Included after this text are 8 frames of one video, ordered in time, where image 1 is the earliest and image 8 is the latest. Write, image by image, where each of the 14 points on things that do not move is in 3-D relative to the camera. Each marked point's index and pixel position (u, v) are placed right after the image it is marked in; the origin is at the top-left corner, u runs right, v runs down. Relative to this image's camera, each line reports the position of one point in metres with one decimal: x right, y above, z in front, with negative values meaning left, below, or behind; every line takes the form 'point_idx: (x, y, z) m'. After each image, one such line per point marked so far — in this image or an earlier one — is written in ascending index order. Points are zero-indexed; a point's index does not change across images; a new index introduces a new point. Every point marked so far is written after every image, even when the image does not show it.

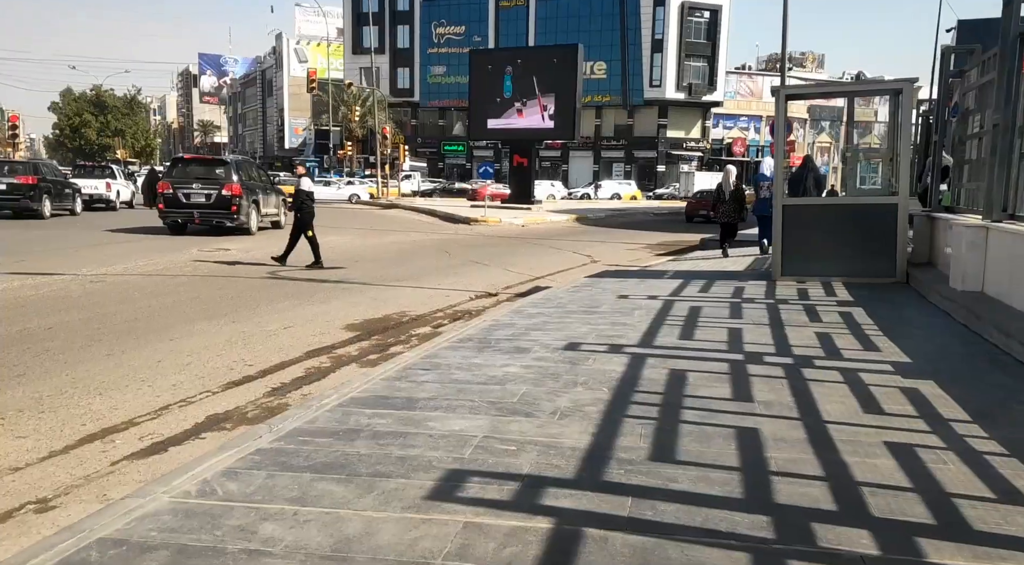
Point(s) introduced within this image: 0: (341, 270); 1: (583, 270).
0: (-2.9, +0.2, +16.0) m
1: (+1.4, +0.2, +18.0) m
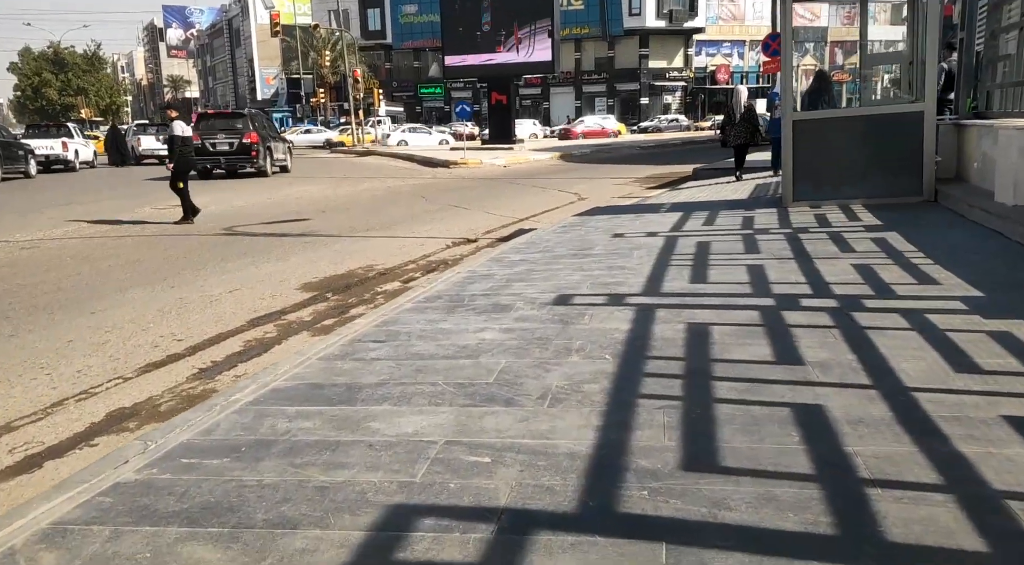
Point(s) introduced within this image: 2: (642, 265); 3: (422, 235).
0: (-3.2, +0.9, +14.6) m
1: (+1.1, +1.3, +16.7) m
2: (+1.0, +0.1, +7.1) m
3: (-1.3, +0.7, +12.9) m
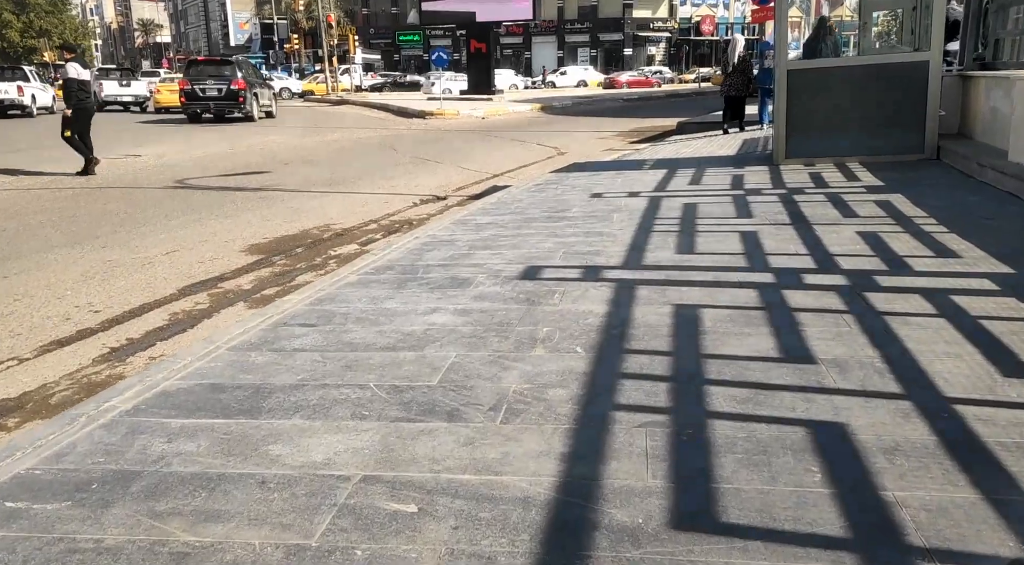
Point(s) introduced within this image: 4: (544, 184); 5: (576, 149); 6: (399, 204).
0: (-3.6, +1.6, +13.8) m
1: (+0.6, +2.1, +15.9) m
2: (+0.8, +0.3, +6.4) m
3: (-1.6, +1.2, +12.0) m
4: (+0.3, +1.1, +9.9) m
5: (+1.3, +2.8, +19.1) m
6: (-1.3, +0.9, +10.9) m
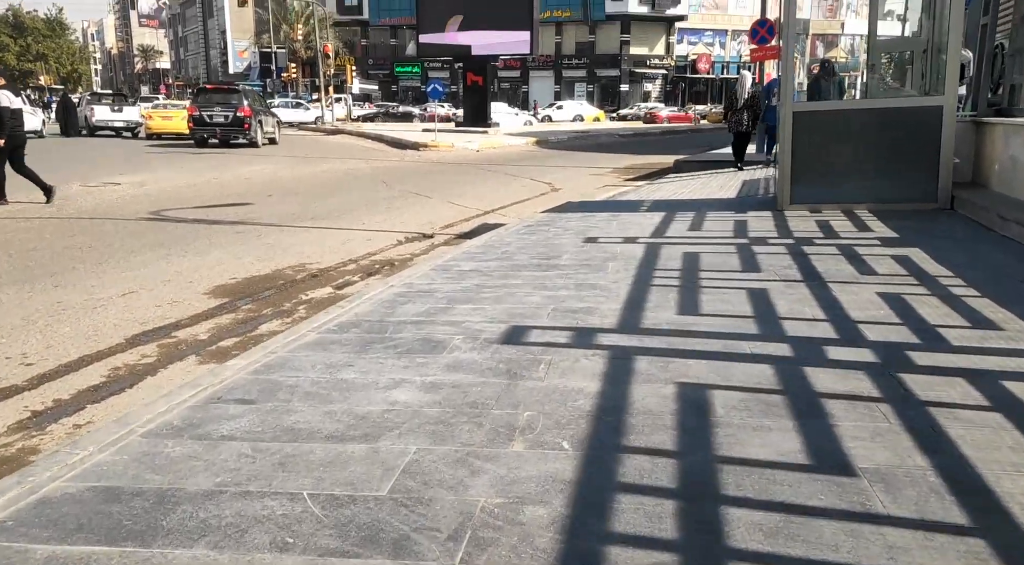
0: (-3.7, +1.1, +13.2) m
1: (+0.5, +1.4, +15.4) m
2: (+0.7, 0.0, +5.8) m
3: (-1.7, +0.7, +11.5) m
4: (+0.2, +0.6, +9.3) m
5: (+1.2, +2.0, +18.6) m
6: (-1.4, +0.5, +10.3) m
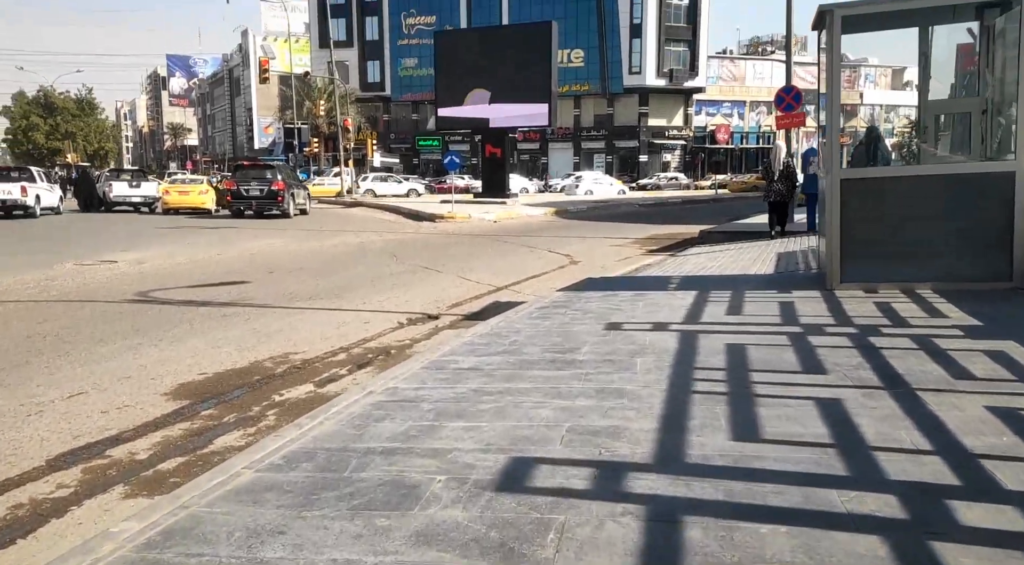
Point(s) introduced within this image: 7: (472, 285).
0: (-3.5, -0.1, +12.3) m
1: (+0.8, +0.1, +14.4) m
2: (+0.7, -0.5, +4.7) m
3: (-1.6, -0.3, +10.5) m
4: (+0.3, -0.2, +8.3) m
5: (+1.5, +0.5, +17.6) m
6: (-1.3, -0.4, +9.3) m
7: (-0.5, 0.0, +12.8) m
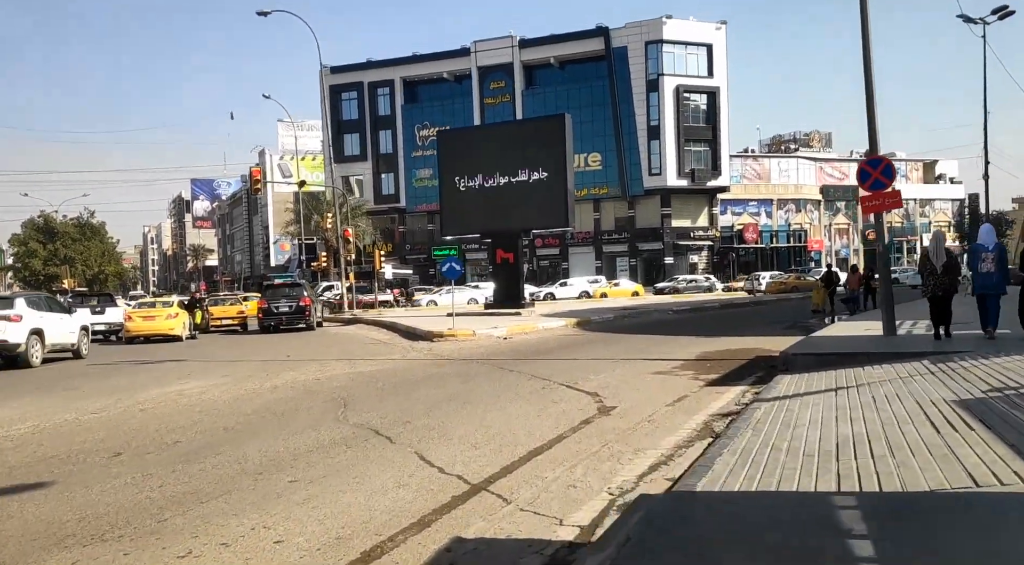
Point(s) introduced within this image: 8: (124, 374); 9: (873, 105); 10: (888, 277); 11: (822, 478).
0: (-3.6, -1.6, +6.8) m
1: (+0.7, -1.5, +8.8) m
2: (+0.4, -1.1, -0.9) m
3: (-1.7, -1.6, +5.0) m
4: (+0.1, -1.2, +2.8) m
5: (+1.5, -1.5, +12.0) m
6: (-1.5, -1.6, +3.8) m
7: (-0.6, -1.6, +7.3) m
8: (-7.8, -1.8, +18.2) m
9: (+6.9, +3.4, +17.7) m
10: (+7.2, +0.2, +17.9) m
11: (+1.8, -1.2, +5.7) m
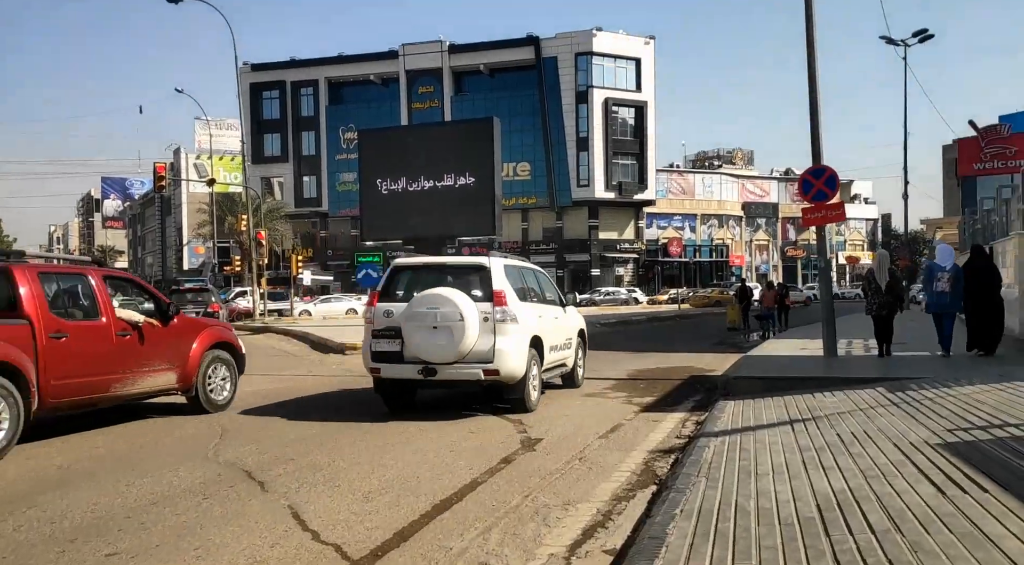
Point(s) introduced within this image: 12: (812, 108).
0: (-4.2, -1.6, +4.9) m
1: (-0.1, -1.6, +7.2) m
2: (+0.4, -1.1, -2.4) m
3: (-2.2, -1.6, +3.2) m
4: (-0.1, -1.2, +1.2) m
5: (+0.5, -1.7, +10.5) m
6: (-1.8, -1.6, +2.0) m
7: (-1.3, -1.6, +5.6) m
8: (-9.3, -1.8, +15.9) m
9: (+5.5, +3.1, +16.6) m
10: (+5.8, -0.1, +16.9) m
11: (+1.3, -1.3, +4.2) m
12: (+5.3, +3.1, +16.5) m
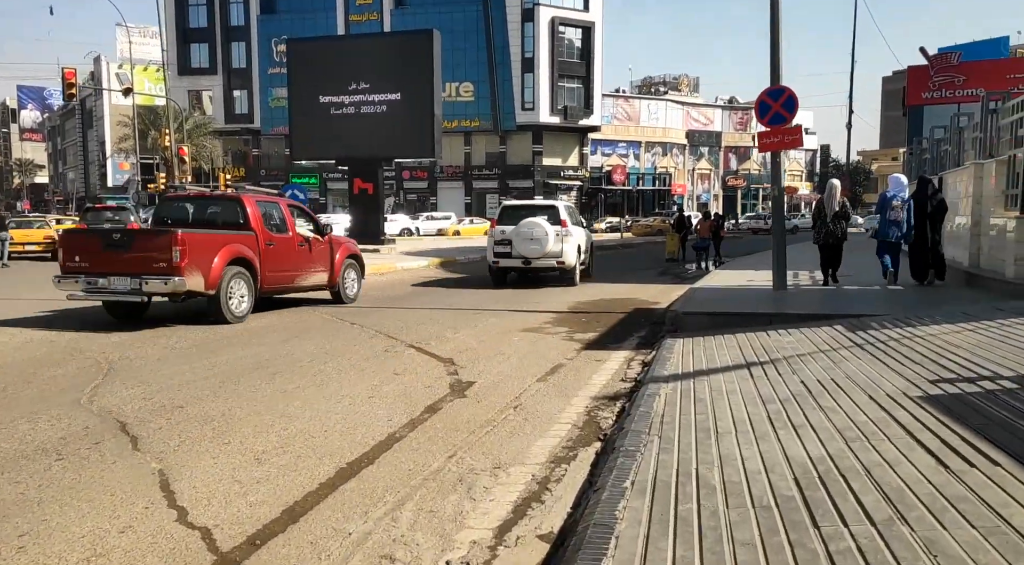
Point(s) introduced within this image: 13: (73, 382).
0: (-4.6, -1.2, +3.6) m
1: (-0.6, -1.1, +6.2) m
2: (+0.5, -1.4, -3.4) m
3: (-2.4, -1.4, +2.1) m
4: (-0.3, -1.2, +0.1) m
5: (-0.2, -0.9, +9.5) m
6: (-2.0, -1.5, +0.9) m
7: (-1.7, -1.2, +4.5) m
8: (-10.3, -0.5, +14.3) m
9: (+4.4, +4.3, +15.5) m
10: (+4.7, +1.1, +16.0) m
11: (+1.0, -1.0, +3.3) m
12: (+4.3, +4.3, +15.4) m
13: (-4.1, -1.0, +8.1) m
